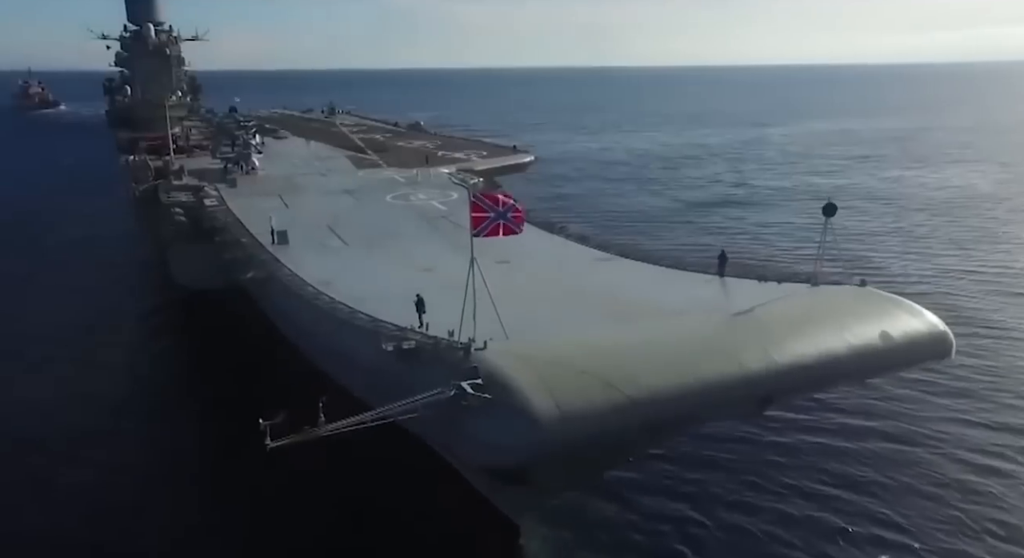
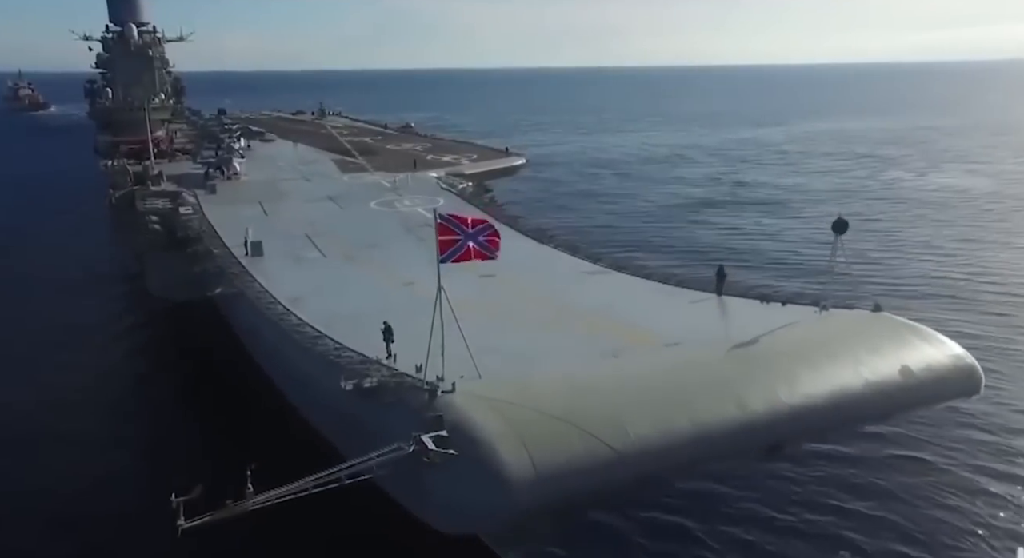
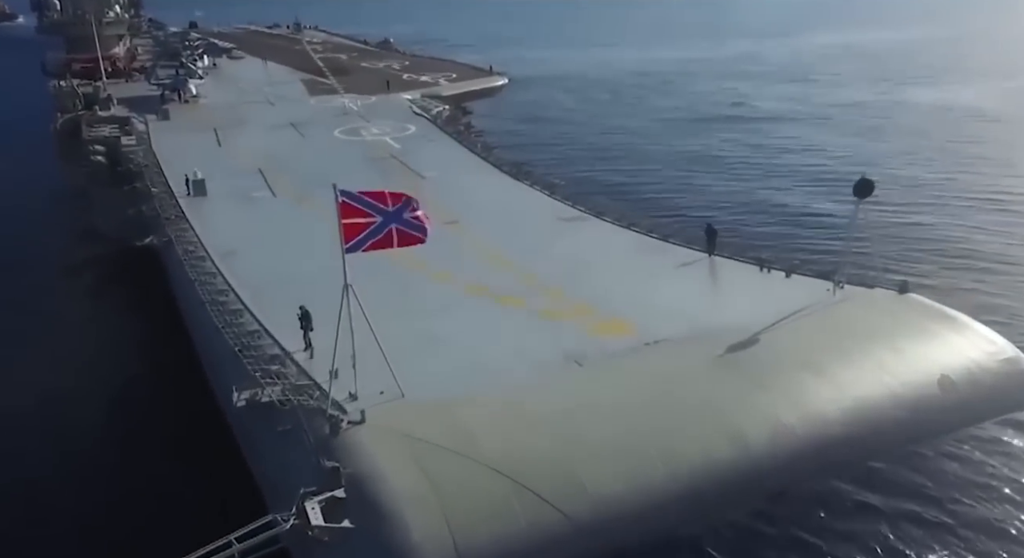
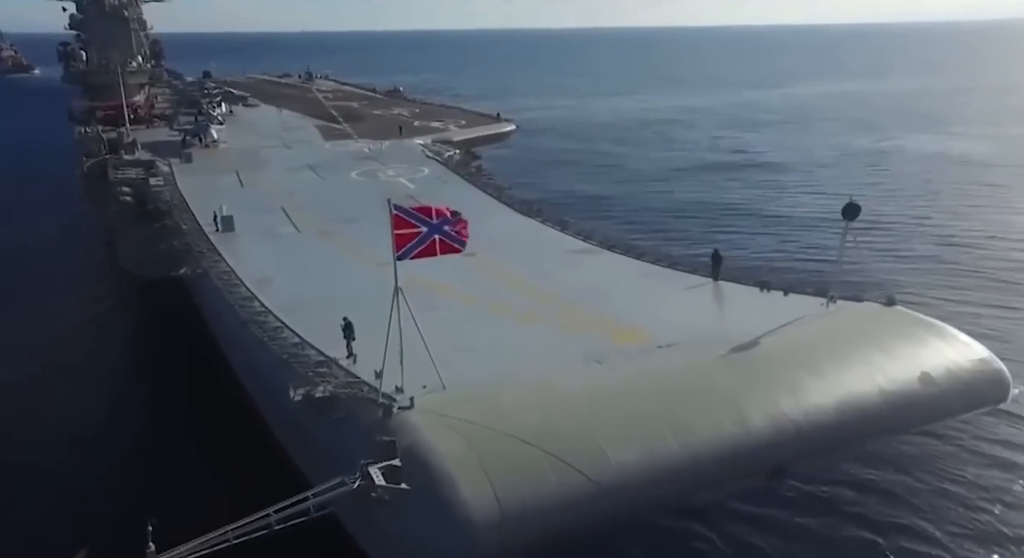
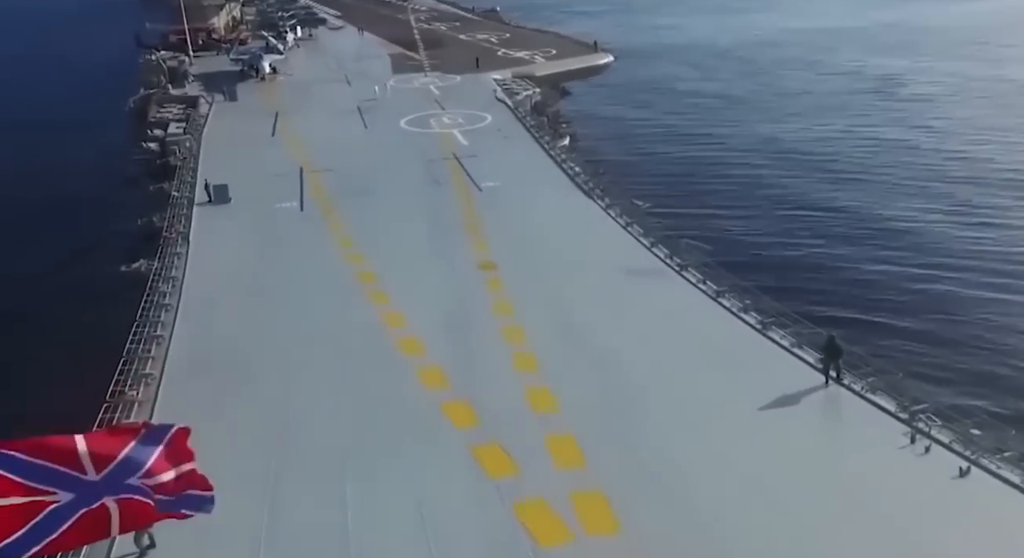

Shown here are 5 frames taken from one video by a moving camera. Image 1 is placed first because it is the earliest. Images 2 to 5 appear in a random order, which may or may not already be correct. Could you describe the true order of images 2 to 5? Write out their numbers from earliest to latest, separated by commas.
2, 4, 3, 5
